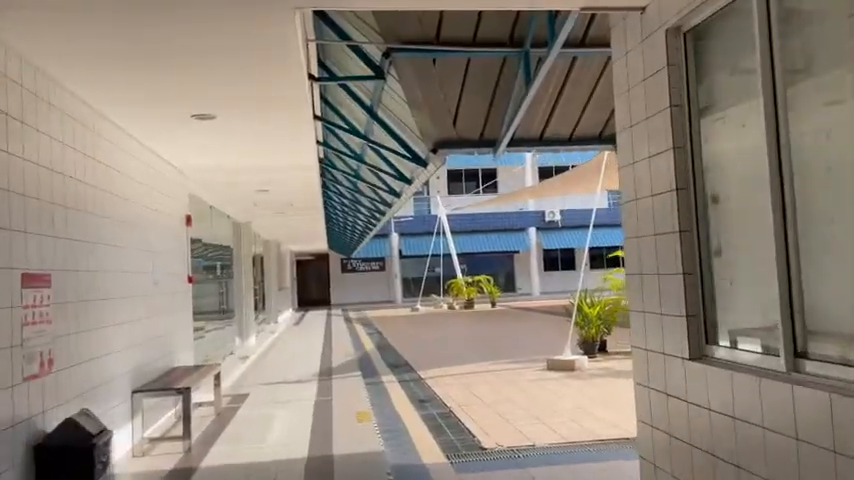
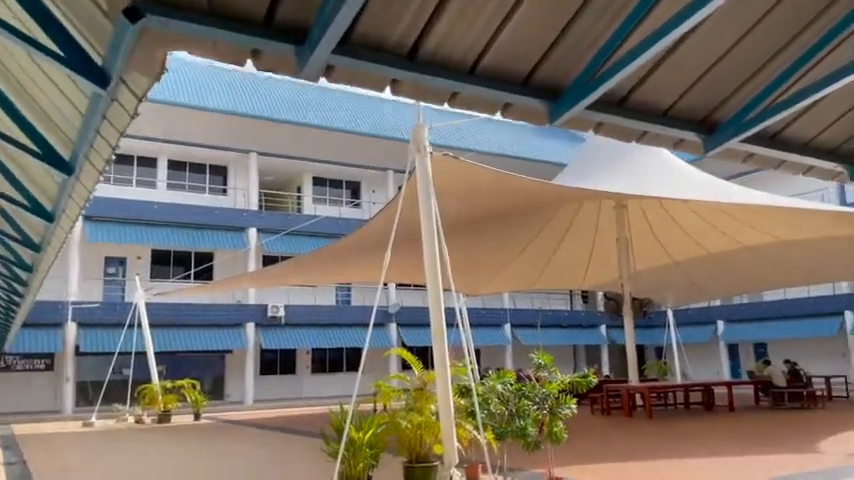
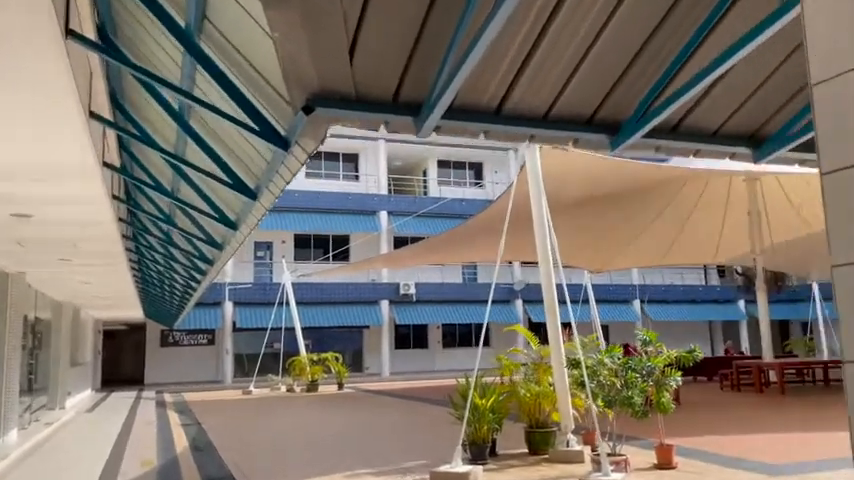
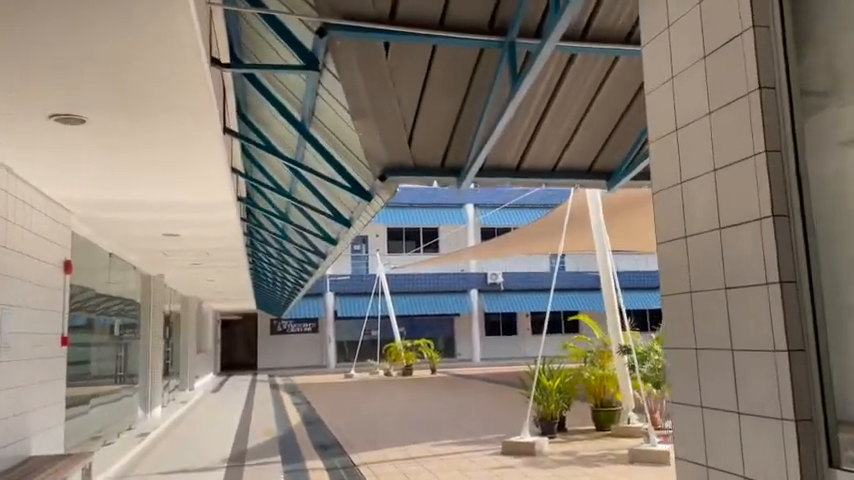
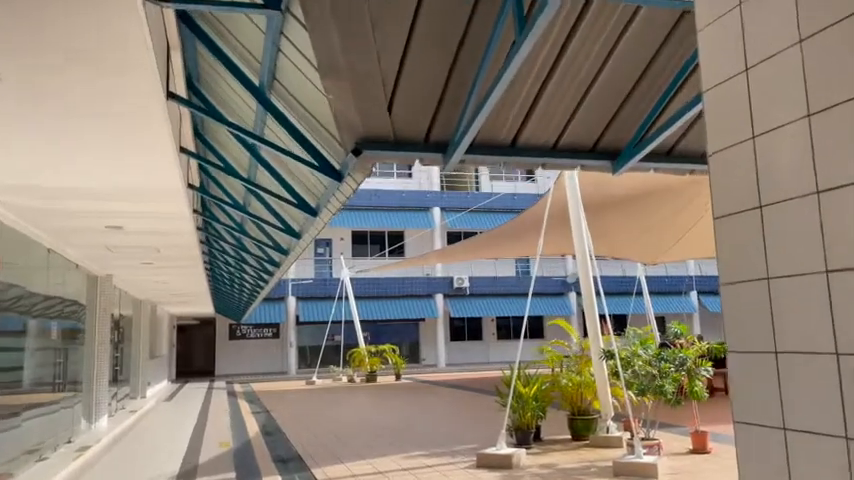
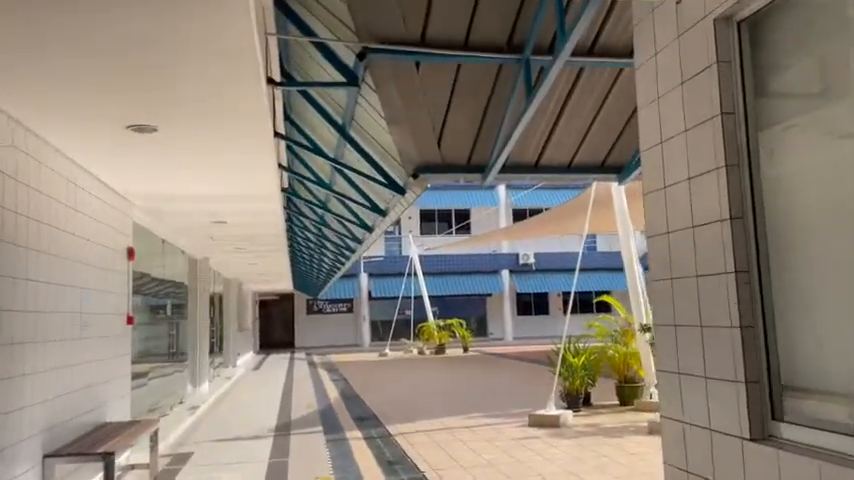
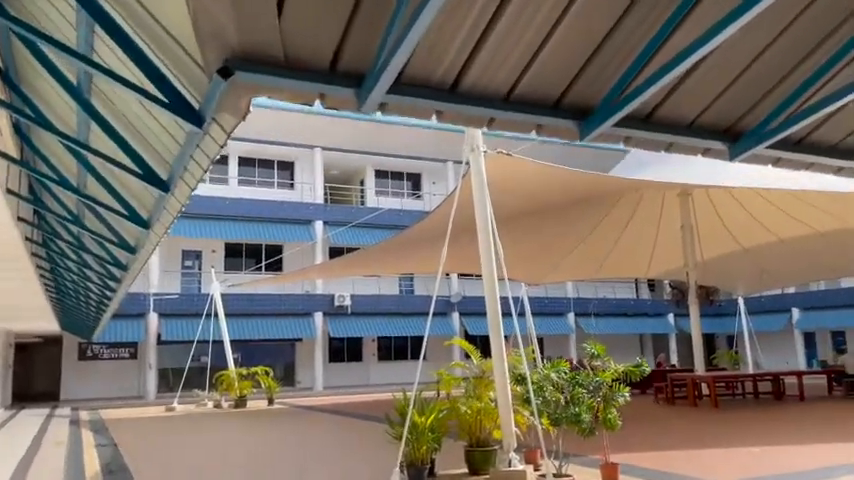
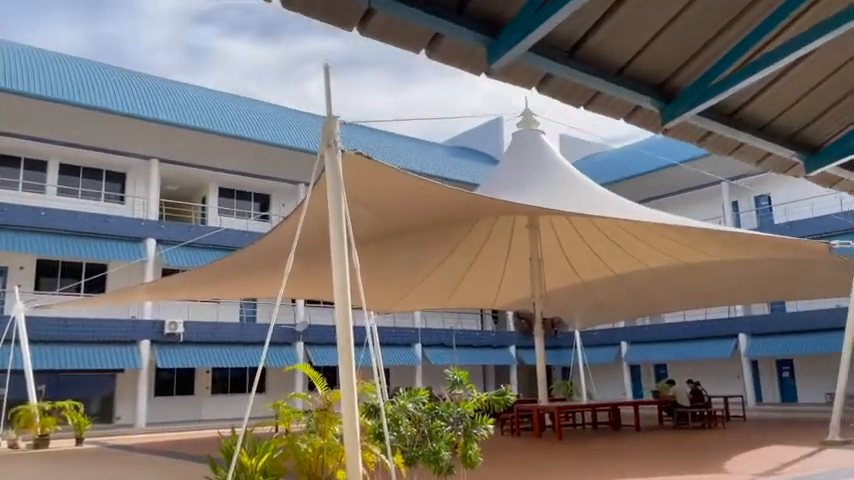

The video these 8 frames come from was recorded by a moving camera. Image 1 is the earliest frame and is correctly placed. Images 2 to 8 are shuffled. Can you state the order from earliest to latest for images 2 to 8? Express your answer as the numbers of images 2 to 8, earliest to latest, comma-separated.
6, 4, 5, 3, 7, 2, 8
